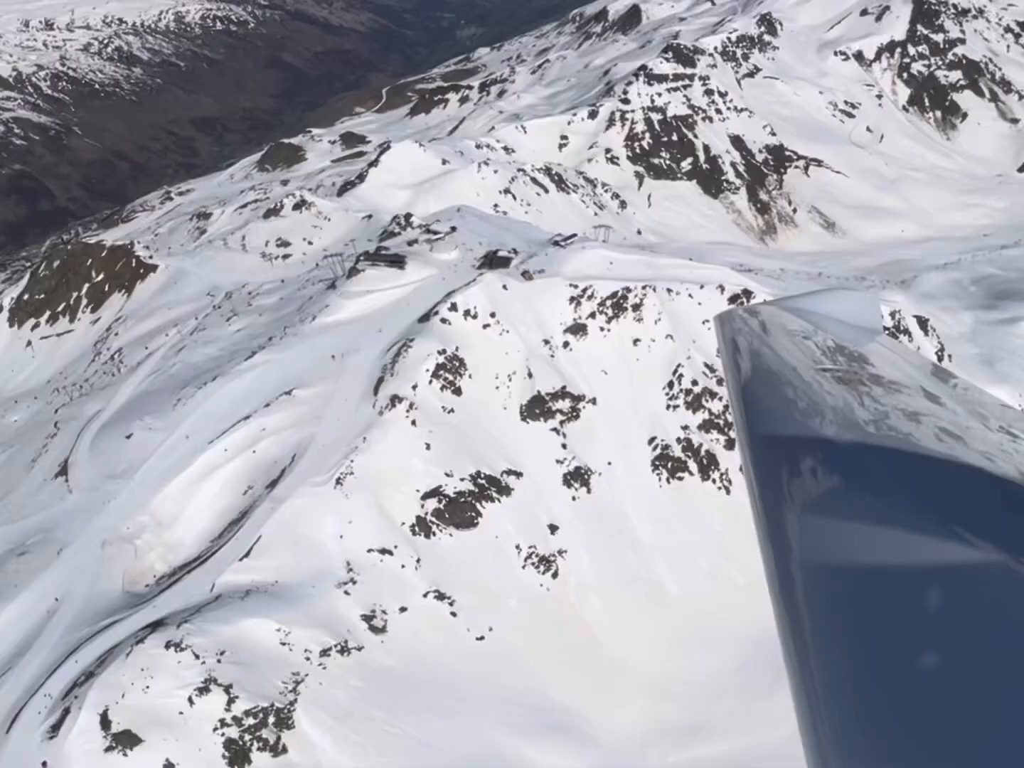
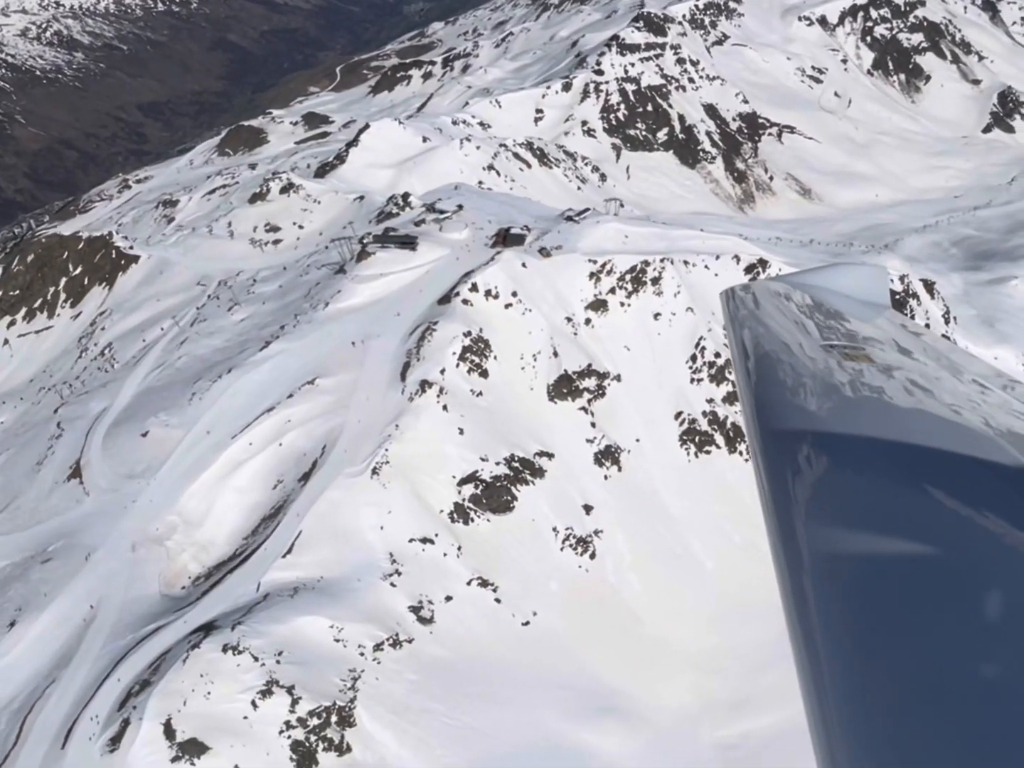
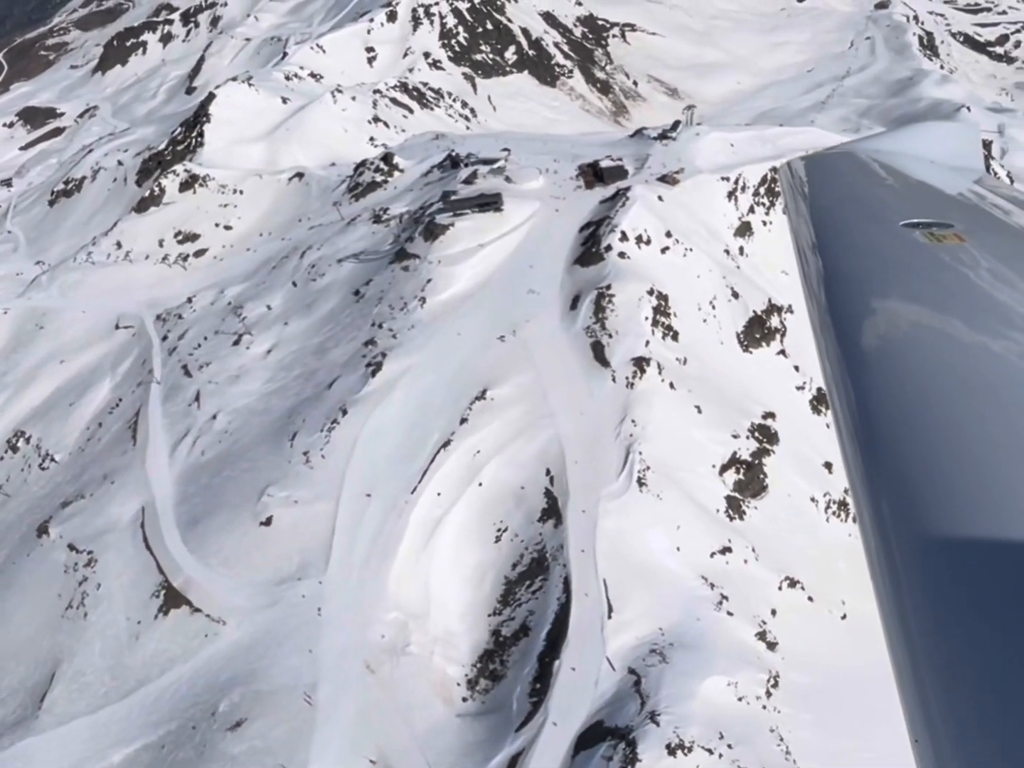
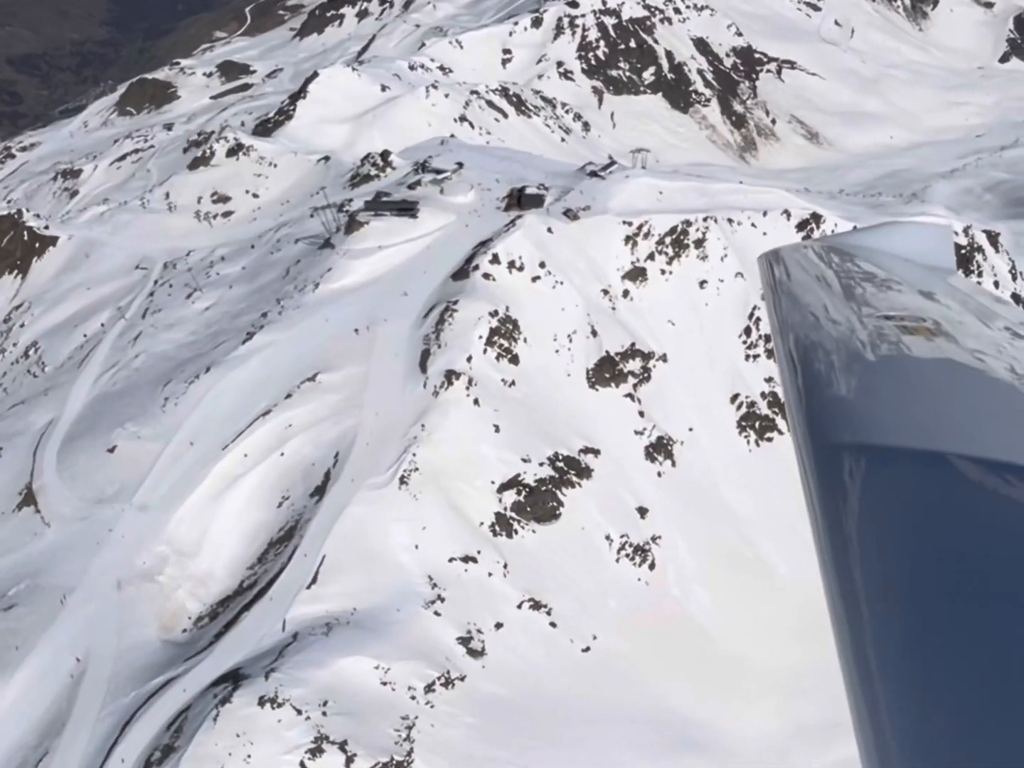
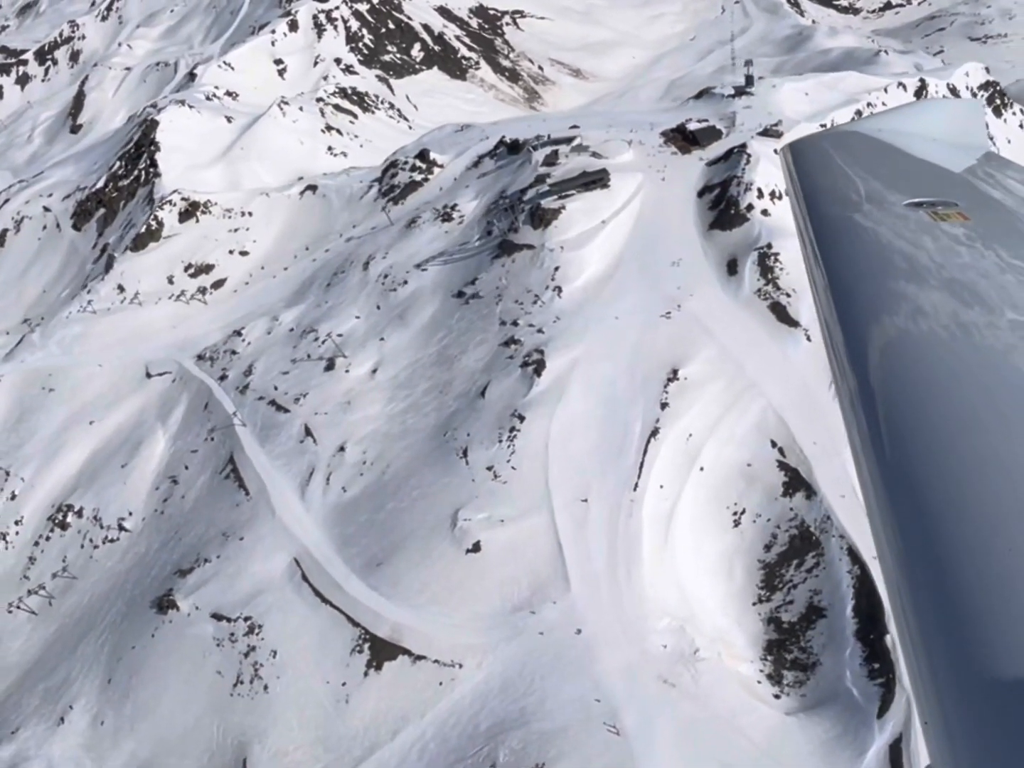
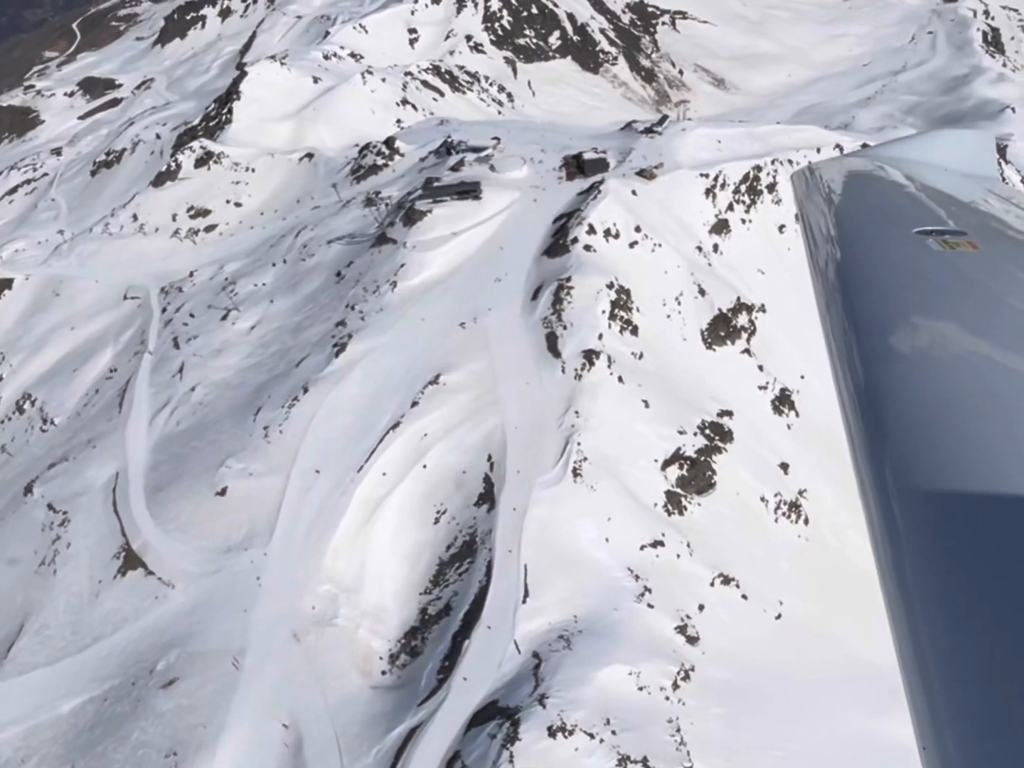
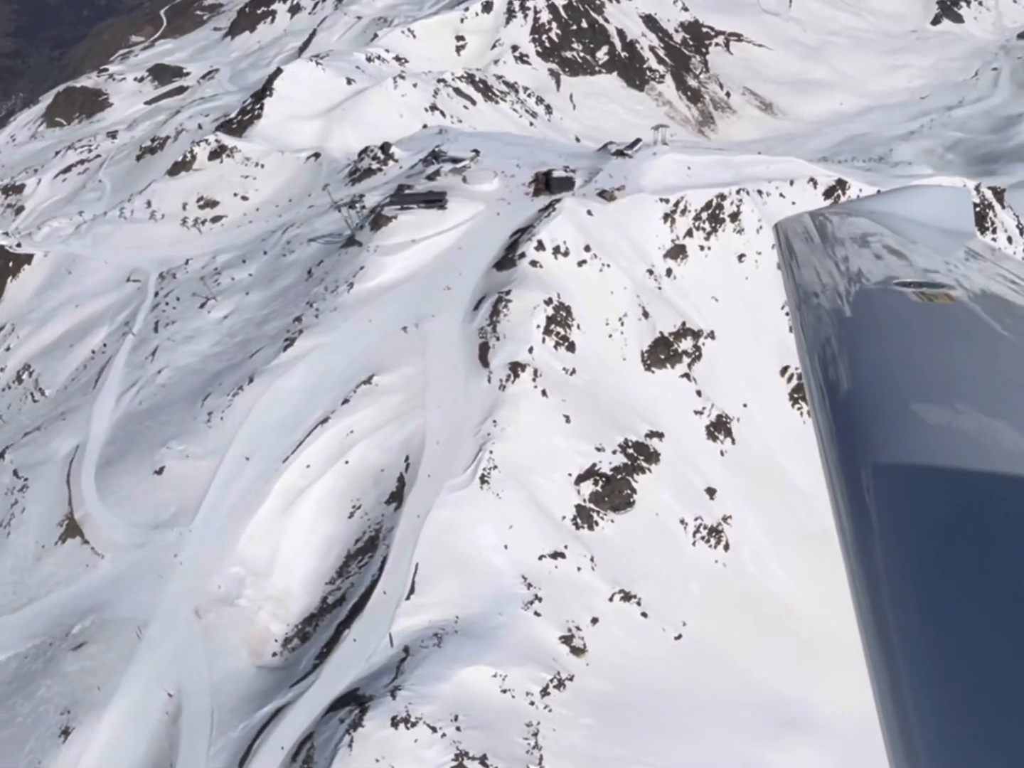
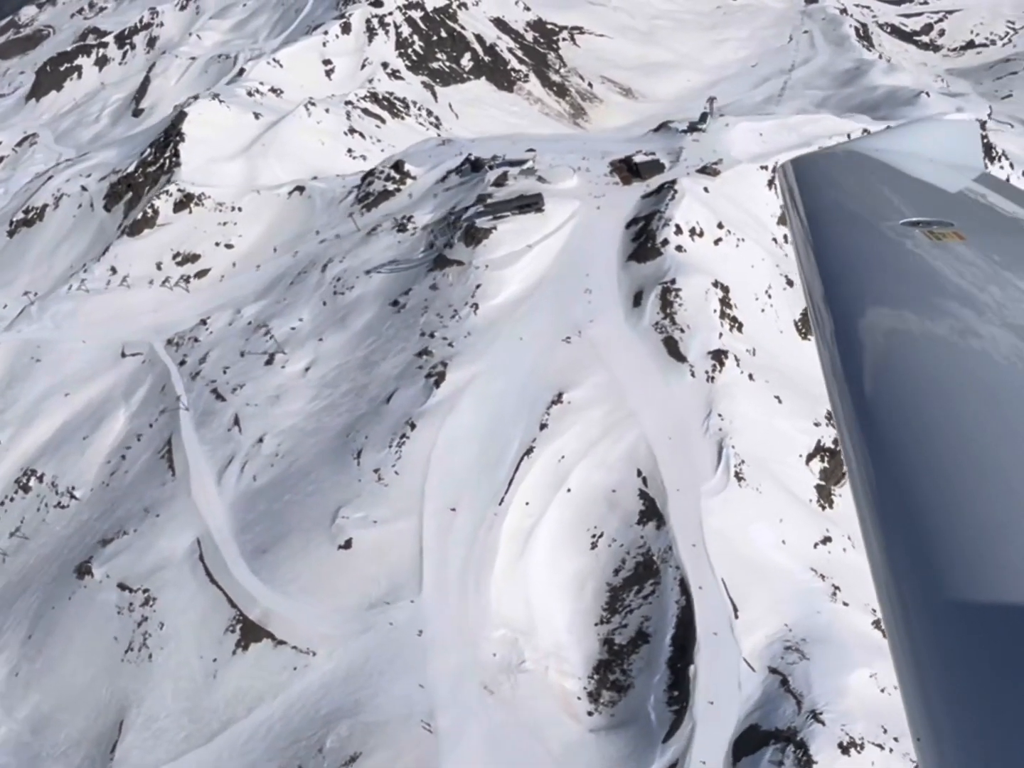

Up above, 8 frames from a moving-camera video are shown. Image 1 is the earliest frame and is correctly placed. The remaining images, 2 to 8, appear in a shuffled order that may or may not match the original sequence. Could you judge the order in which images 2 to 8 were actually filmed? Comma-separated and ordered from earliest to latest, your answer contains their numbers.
2, 4, 7, 6, 3, 8, 5
